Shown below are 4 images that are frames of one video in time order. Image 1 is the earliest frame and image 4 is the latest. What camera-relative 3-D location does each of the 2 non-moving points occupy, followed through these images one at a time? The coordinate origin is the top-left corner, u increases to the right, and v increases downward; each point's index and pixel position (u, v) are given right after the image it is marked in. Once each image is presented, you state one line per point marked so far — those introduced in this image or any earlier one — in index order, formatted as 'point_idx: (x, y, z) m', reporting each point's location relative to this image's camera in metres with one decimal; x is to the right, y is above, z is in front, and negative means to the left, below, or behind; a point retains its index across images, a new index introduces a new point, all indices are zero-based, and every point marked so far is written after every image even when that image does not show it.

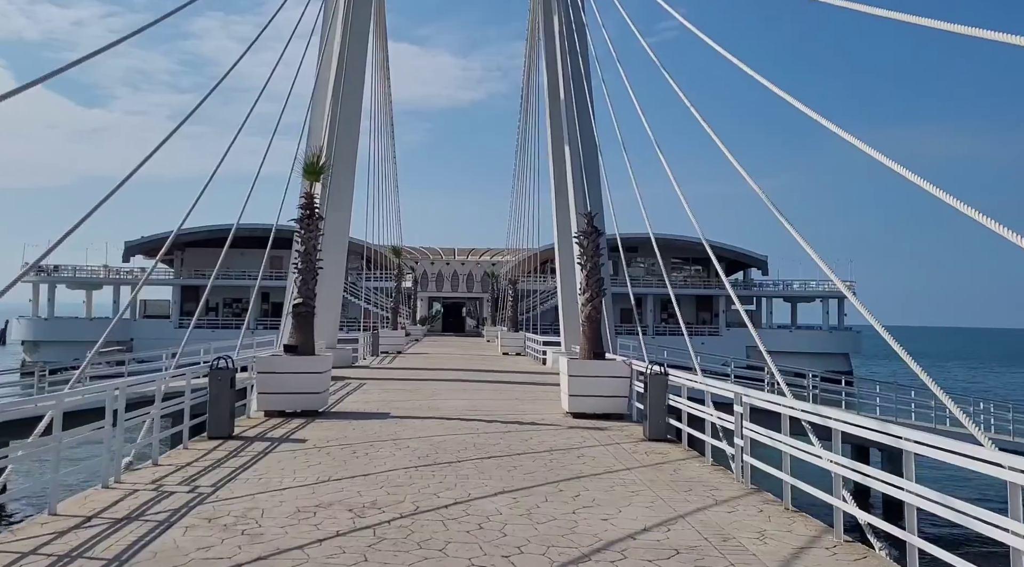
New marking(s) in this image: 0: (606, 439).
0: (+1.4, -2.3, +11.5) m
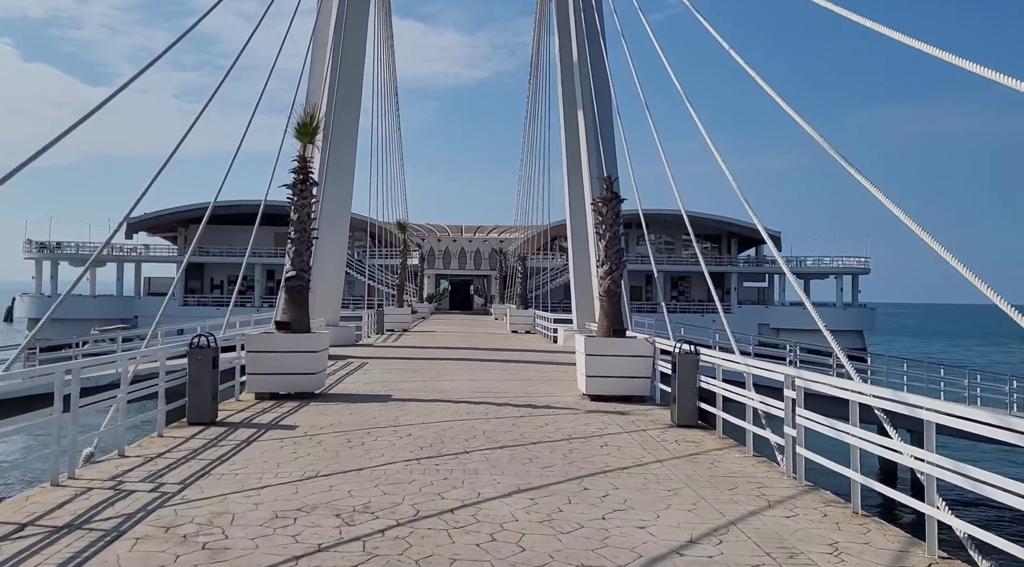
0: (+1.6, -1.9, +10.3) m
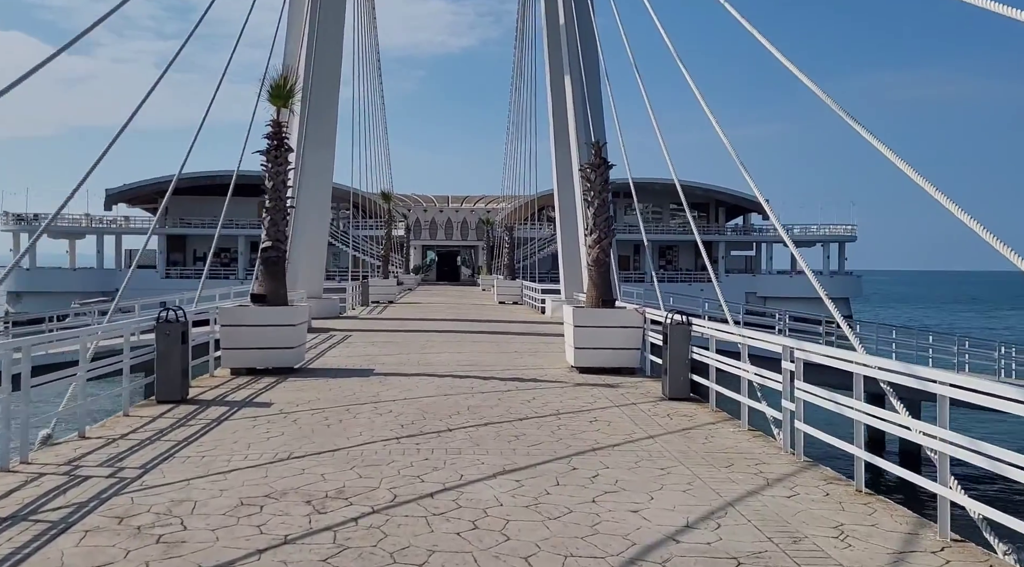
0: (+1.4, -1.5, +10.0) m
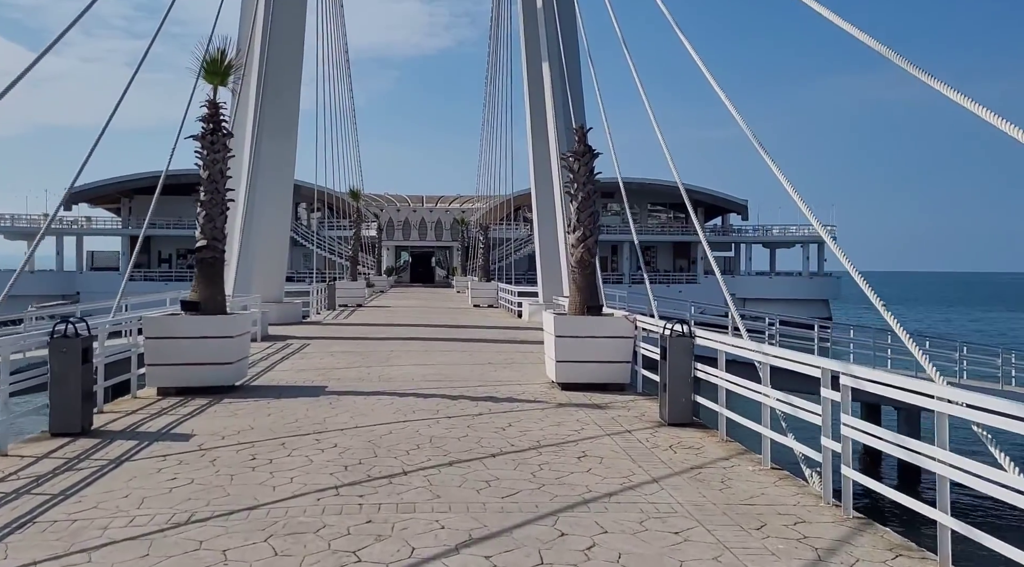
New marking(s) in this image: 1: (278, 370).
0: (+1.1, -1.5, +8.5) m
1: (-3.7, -1.4, +12.5) m
